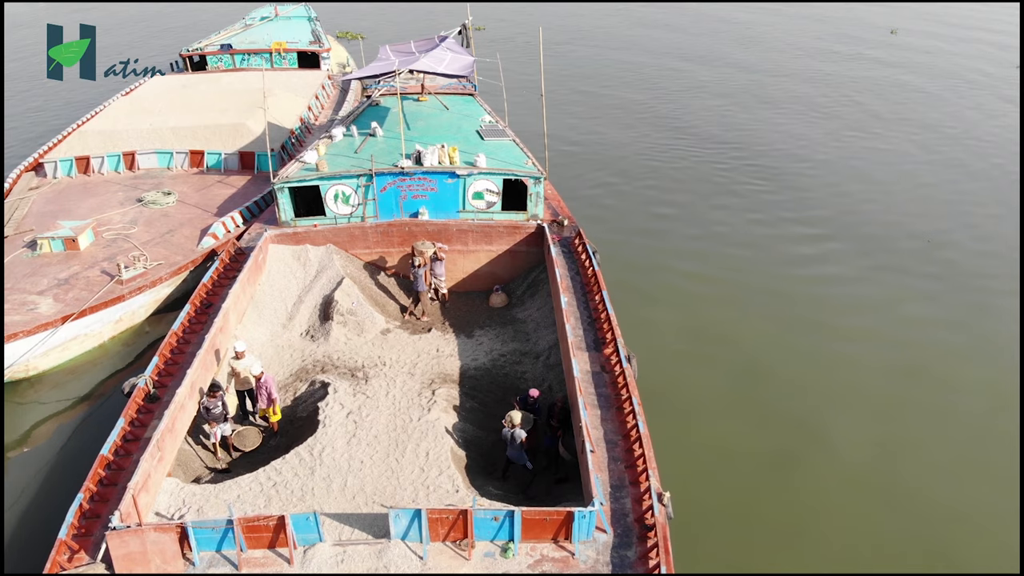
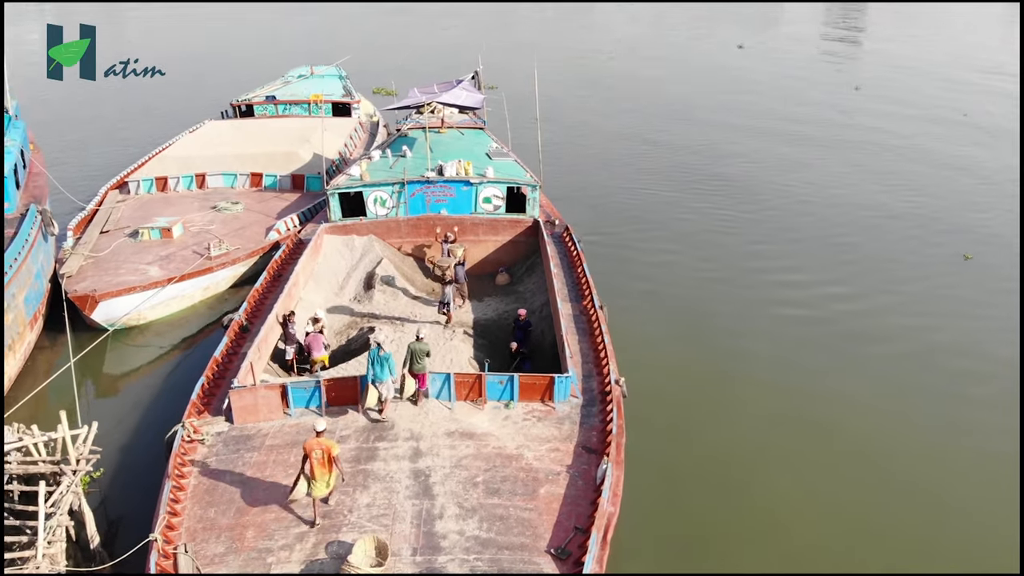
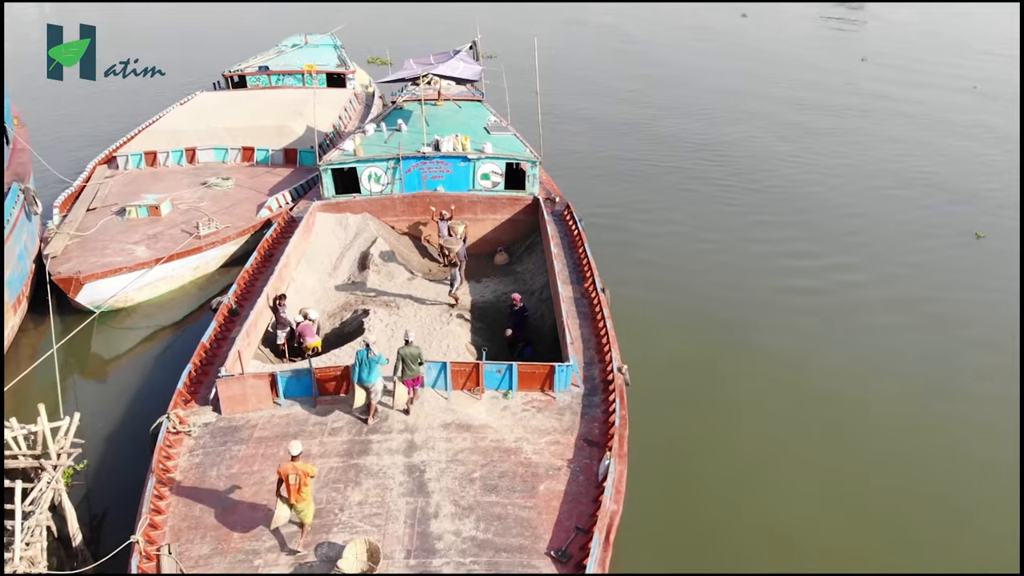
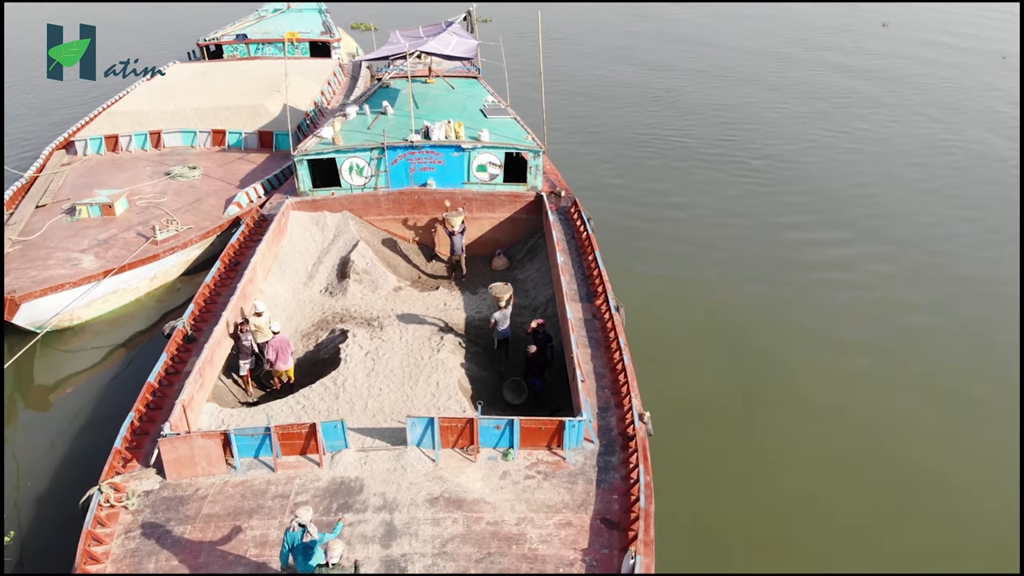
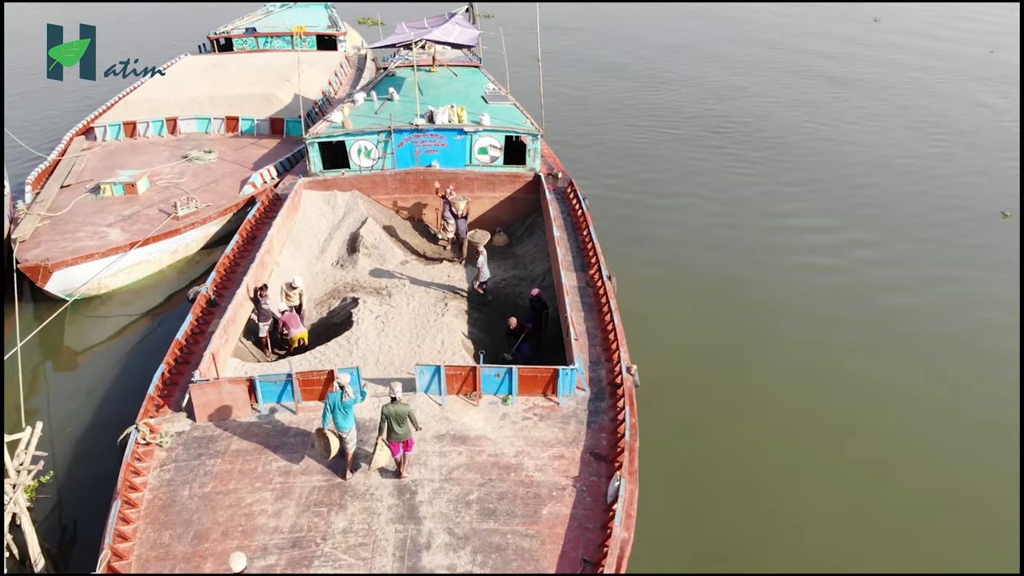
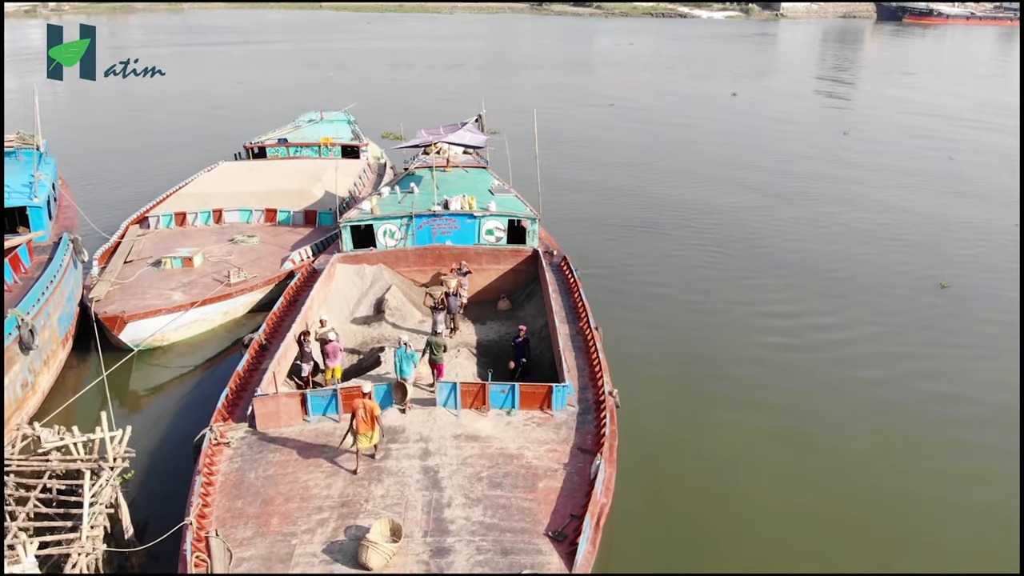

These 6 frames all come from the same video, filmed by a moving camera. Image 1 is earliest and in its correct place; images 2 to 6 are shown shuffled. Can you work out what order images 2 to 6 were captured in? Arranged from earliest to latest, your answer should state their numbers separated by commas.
4, 5, 3, 2, 6
